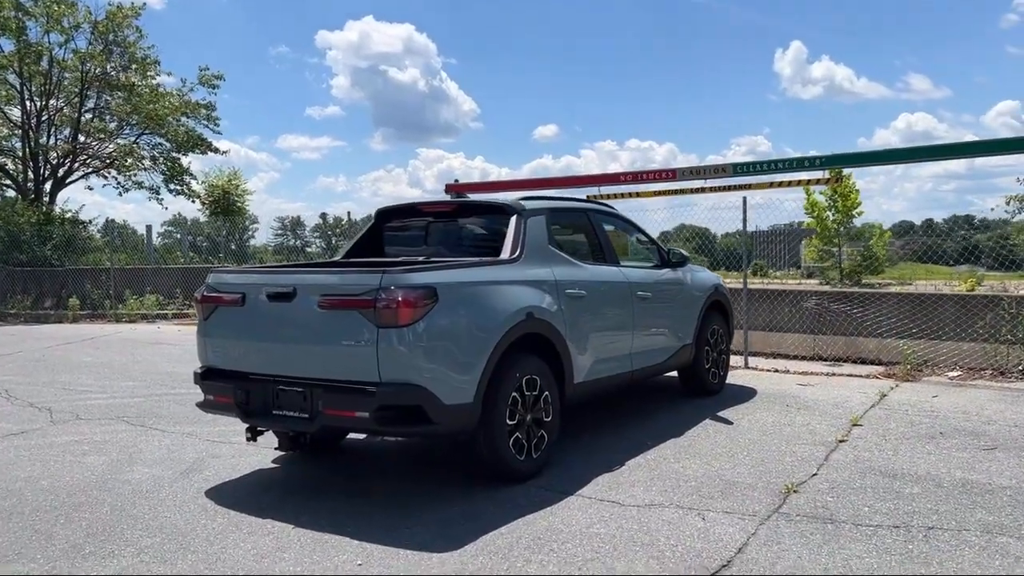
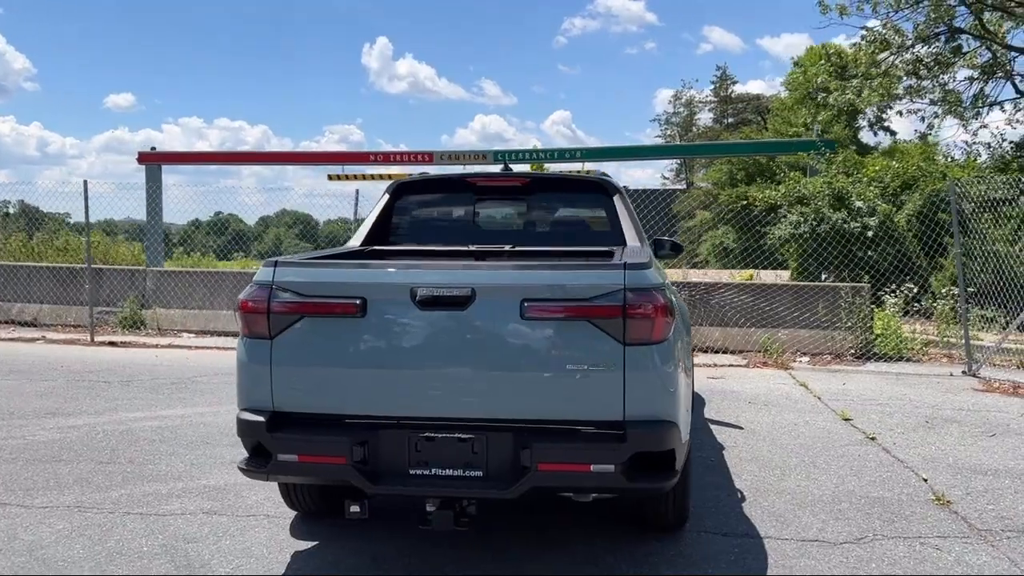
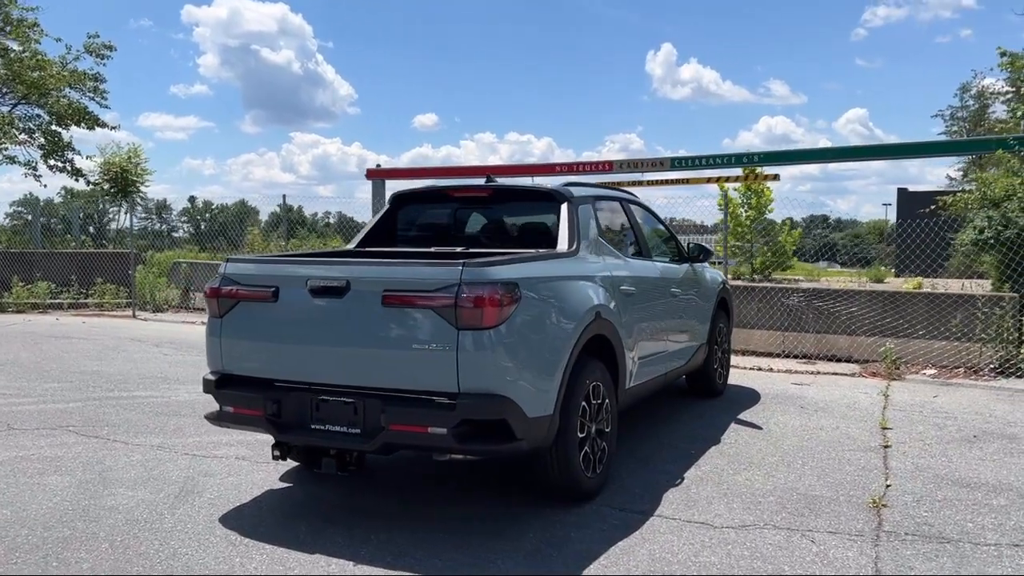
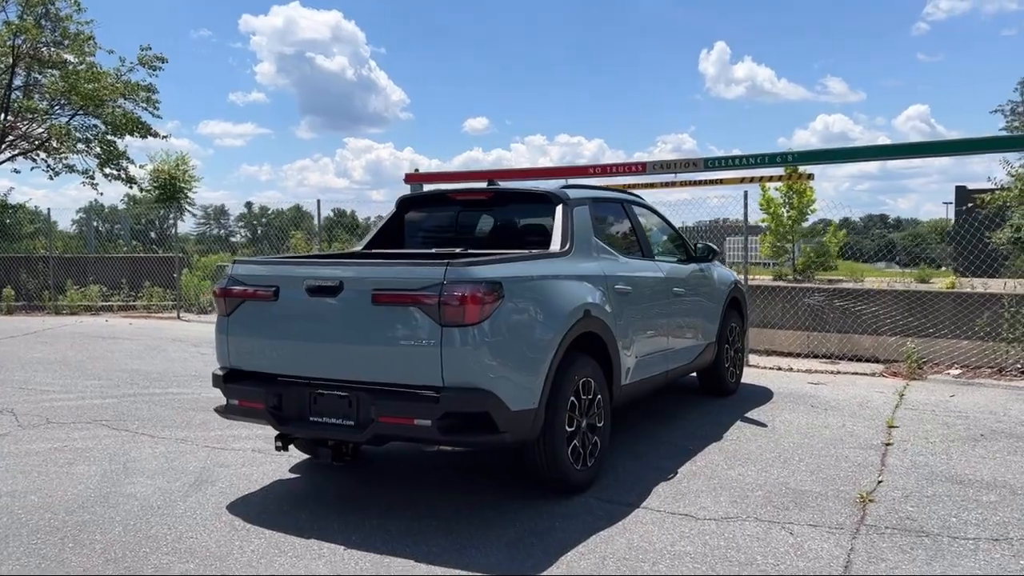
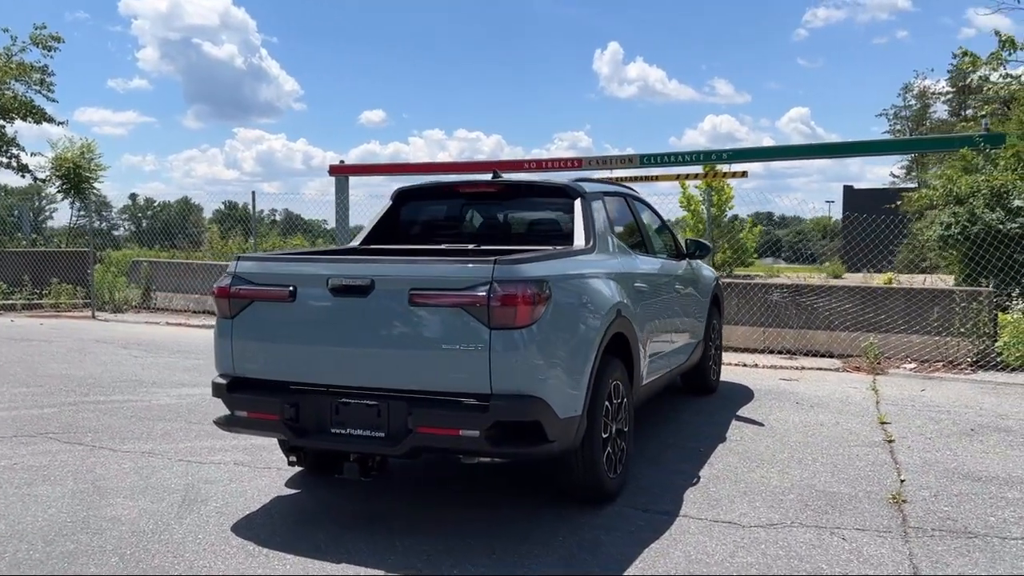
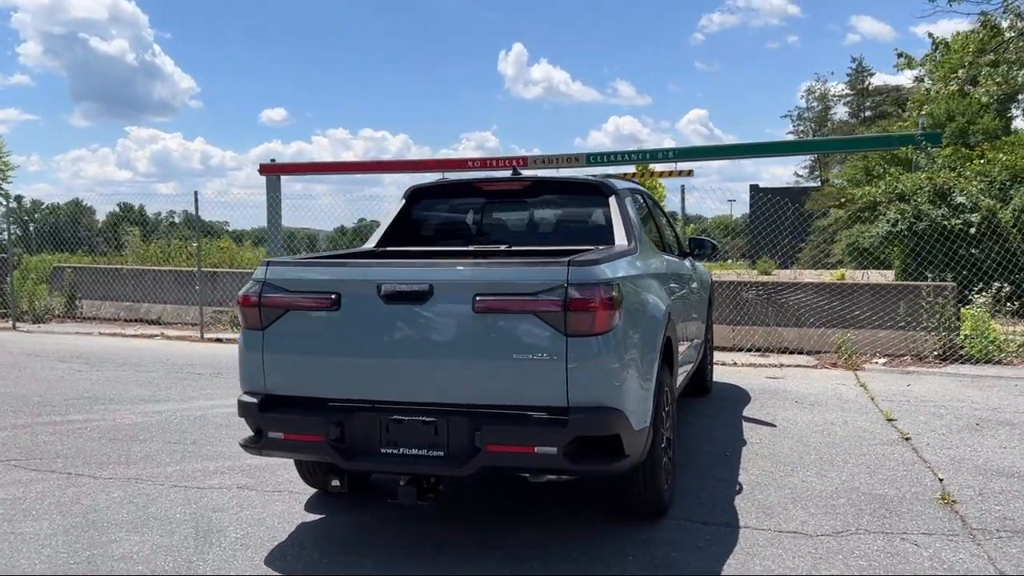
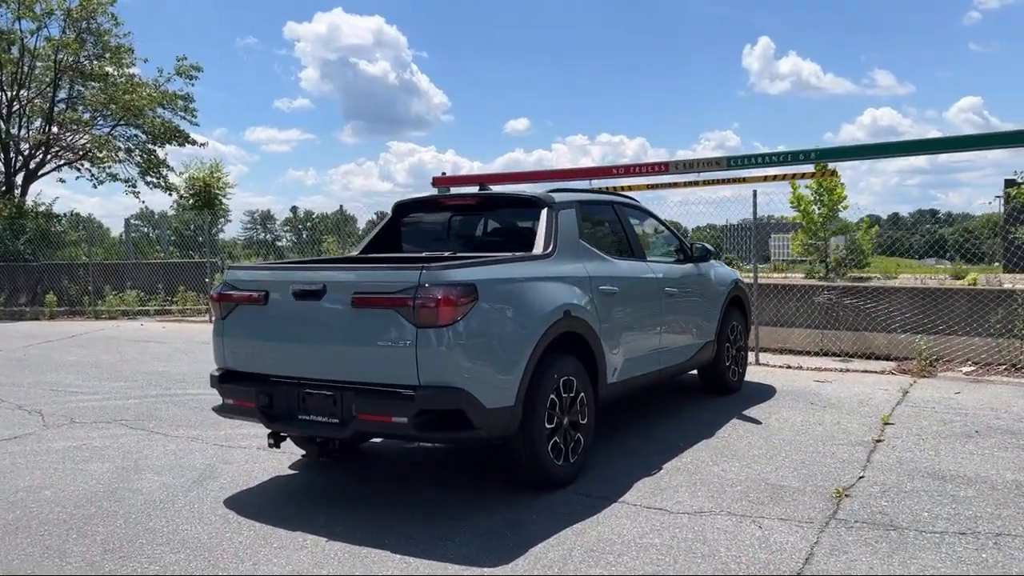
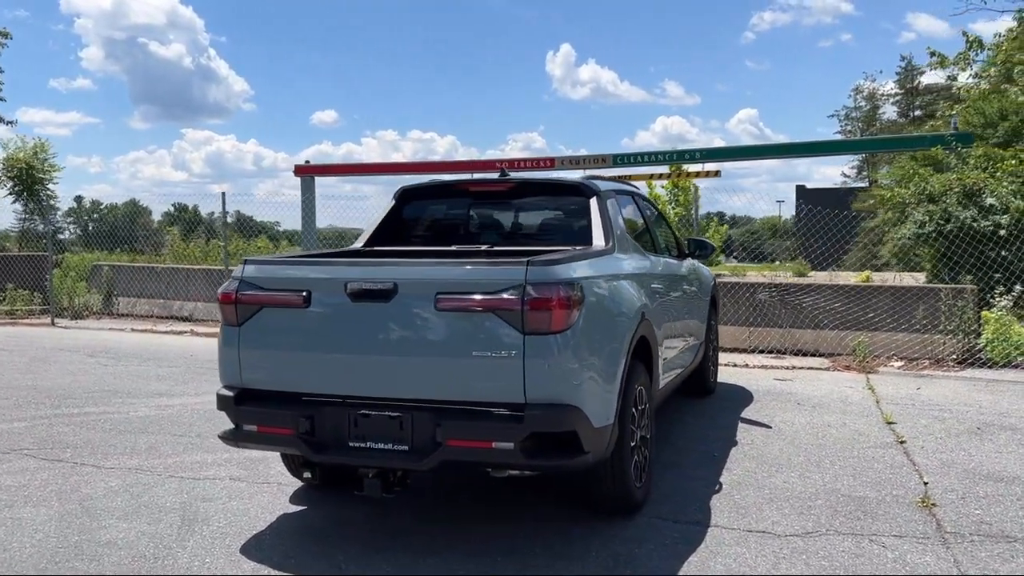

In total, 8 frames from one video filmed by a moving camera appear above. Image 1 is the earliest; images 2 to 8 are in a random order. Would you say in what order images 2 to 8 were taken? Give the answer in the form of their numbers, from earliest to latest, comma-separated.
7, 4, 3, 5, 8, 6, 2
